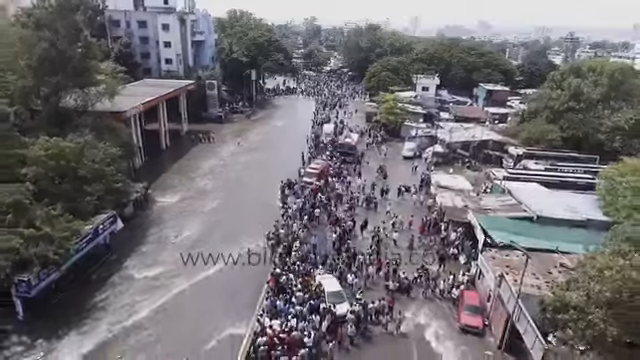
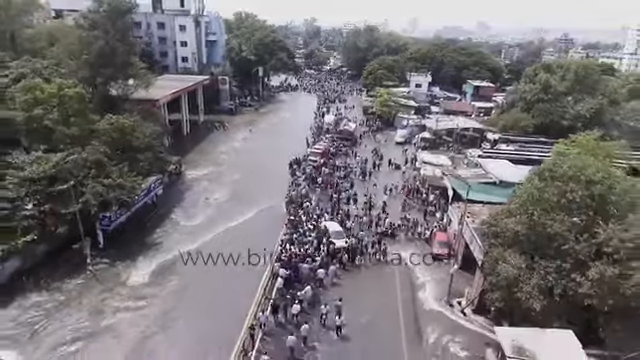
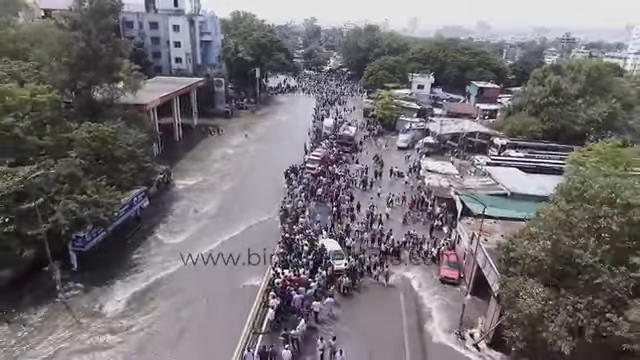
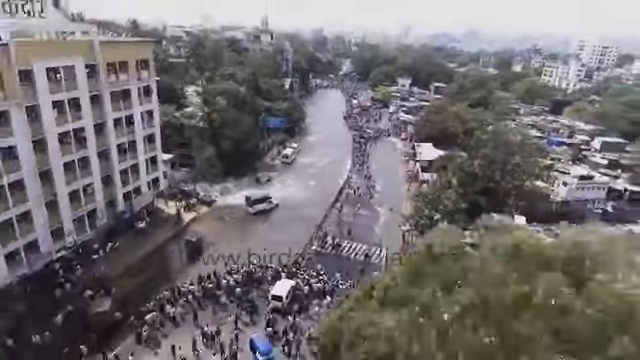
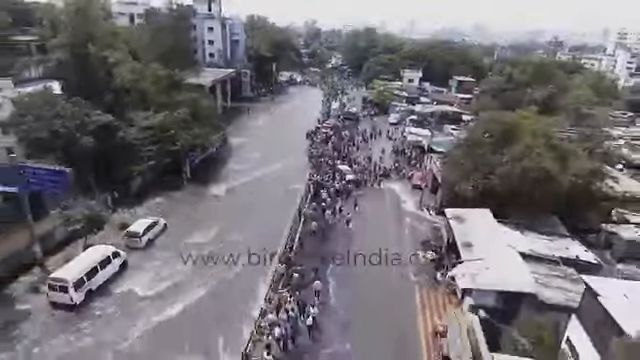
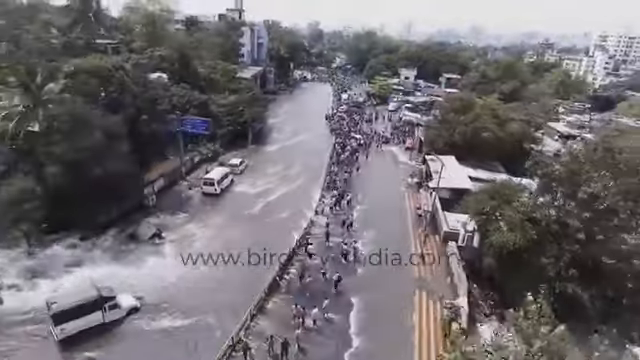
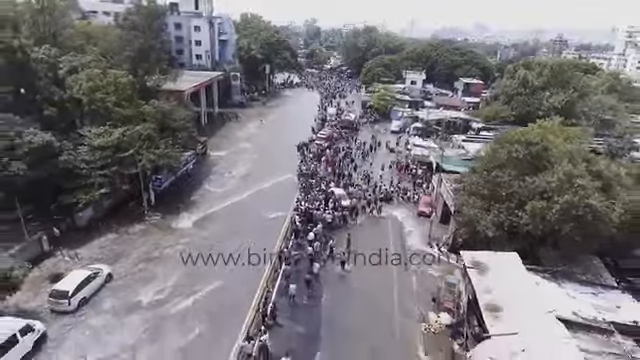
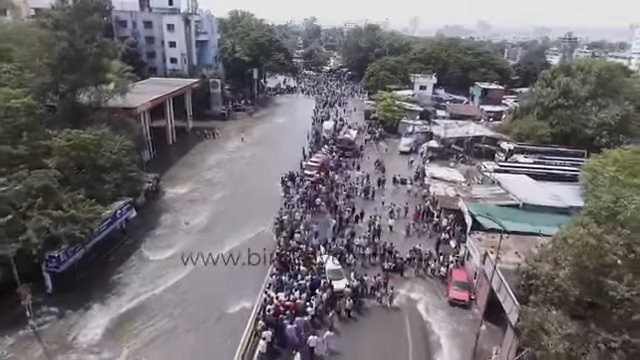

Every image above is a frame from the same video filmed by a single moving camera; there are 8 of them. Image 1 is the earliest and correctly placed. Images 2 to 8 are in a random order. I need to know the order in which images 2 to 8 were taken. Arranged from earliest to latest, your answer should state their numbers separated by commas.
8, 3, 2, 7, 5, 6, 4
